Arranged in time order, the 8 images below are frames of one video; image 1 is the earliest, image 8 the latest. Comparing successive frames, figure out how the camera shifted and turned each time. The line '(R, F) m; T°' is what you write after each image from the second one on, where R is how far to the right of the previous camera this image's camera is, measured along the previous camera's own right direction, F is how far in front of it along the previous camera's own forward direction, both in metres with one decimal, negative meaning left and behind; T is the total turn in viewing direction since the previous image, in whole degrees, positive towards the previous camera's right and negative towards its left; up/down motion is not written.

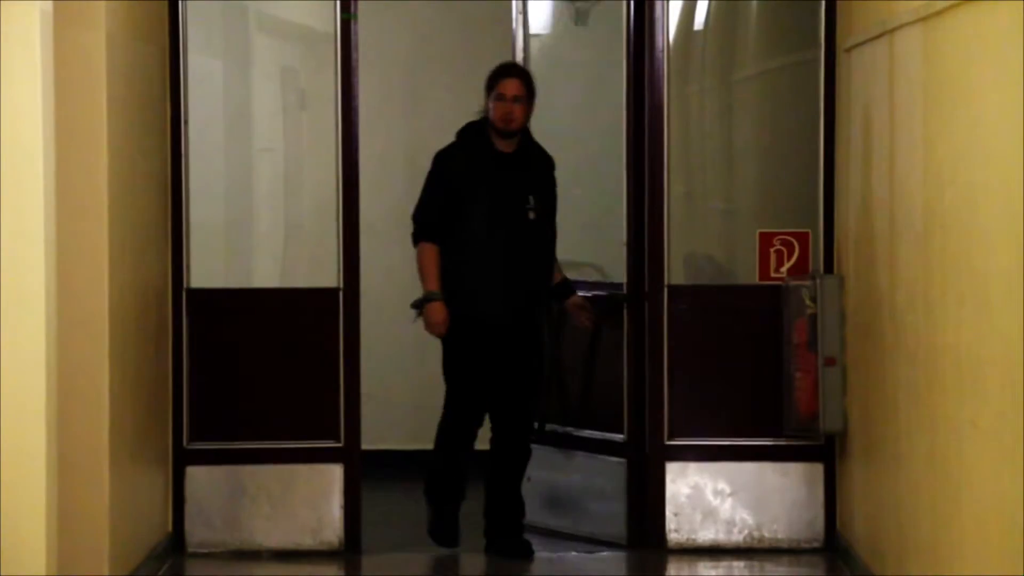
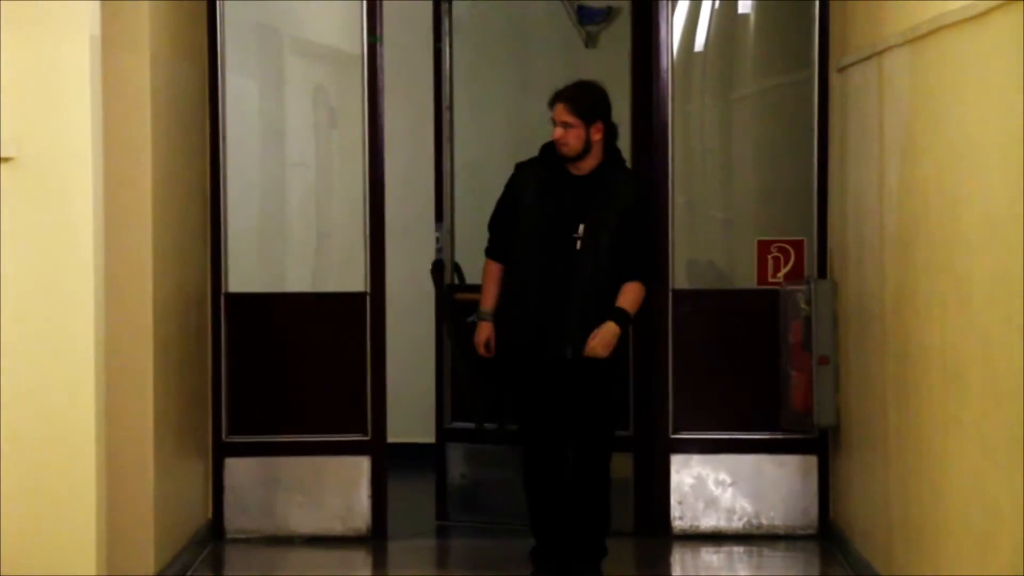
(+0.1, -0.3) m; -1°
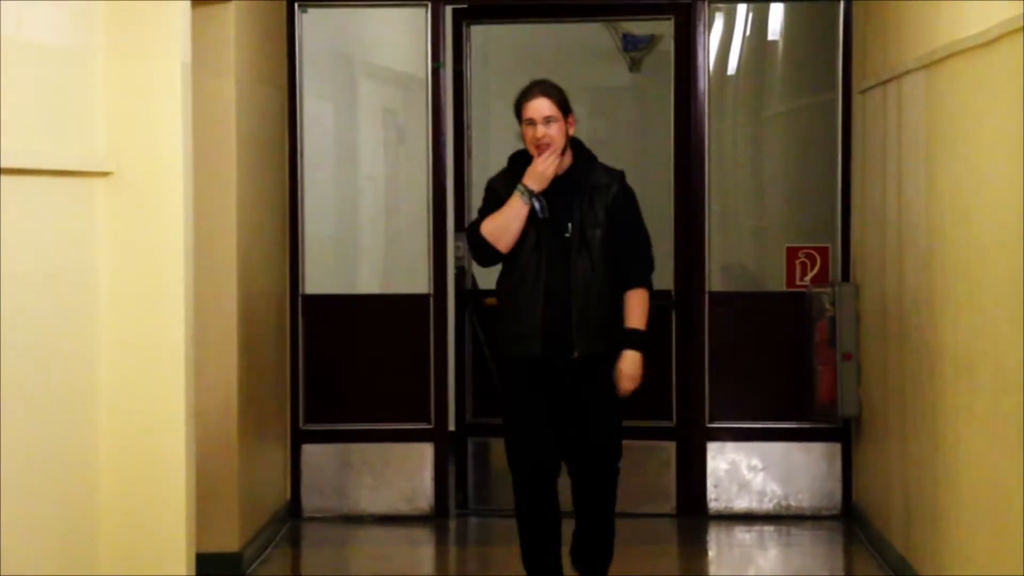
(+0.1, -0.5) m; -2°
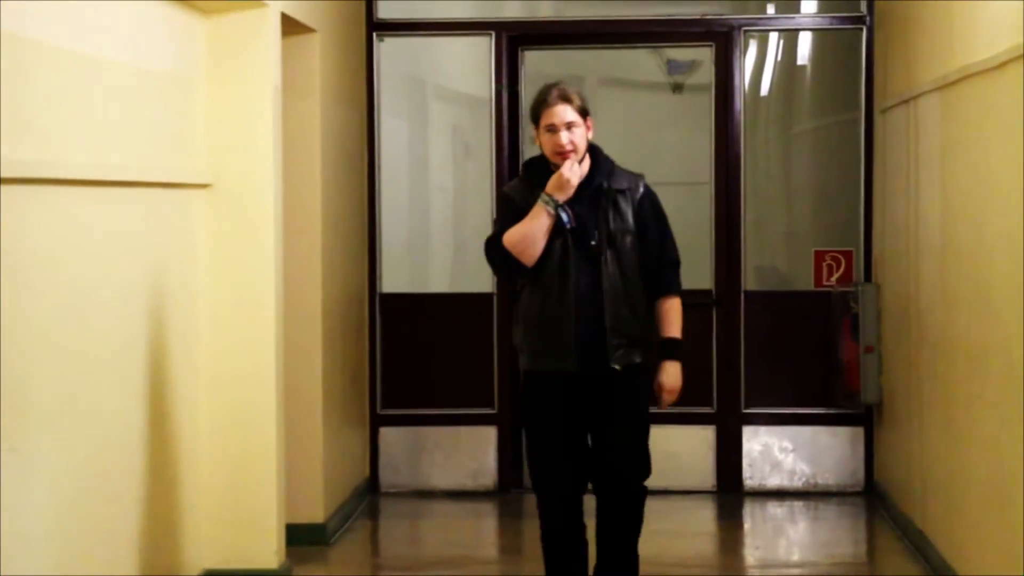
(+0.1, -0.6) m; -2°
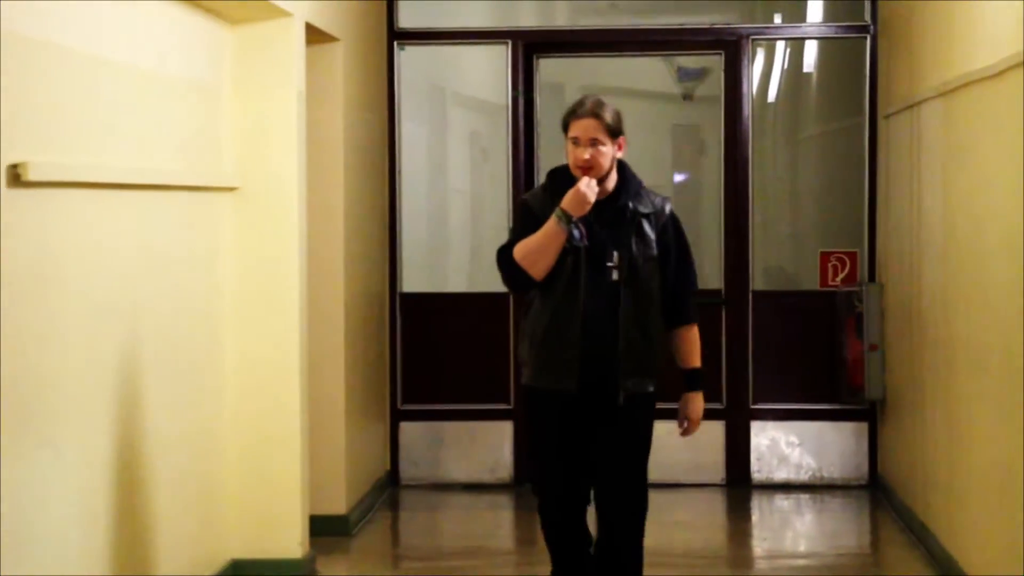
(0.0, -0.2) m; 0°
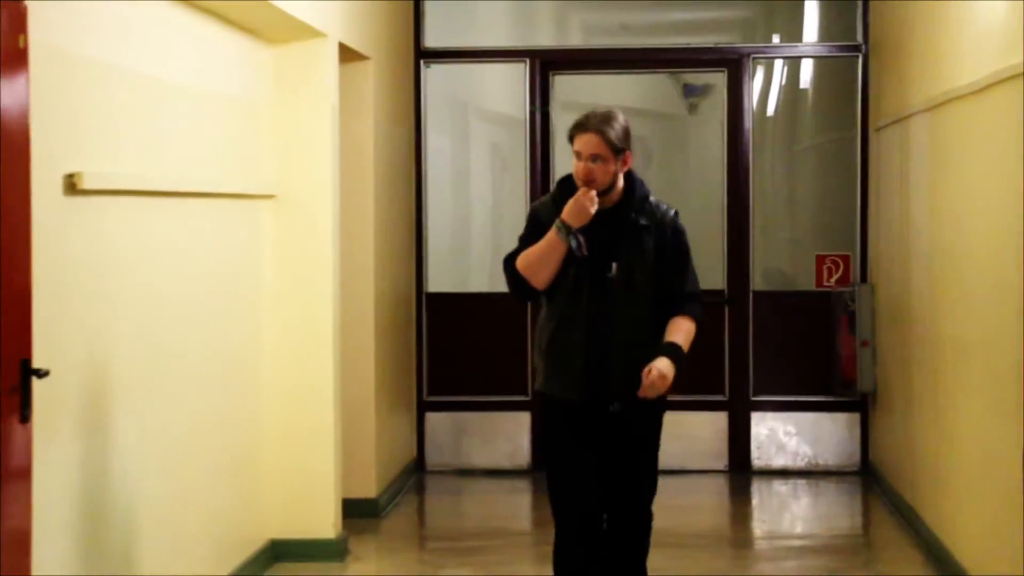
(0.0, -0.5) m; -1°
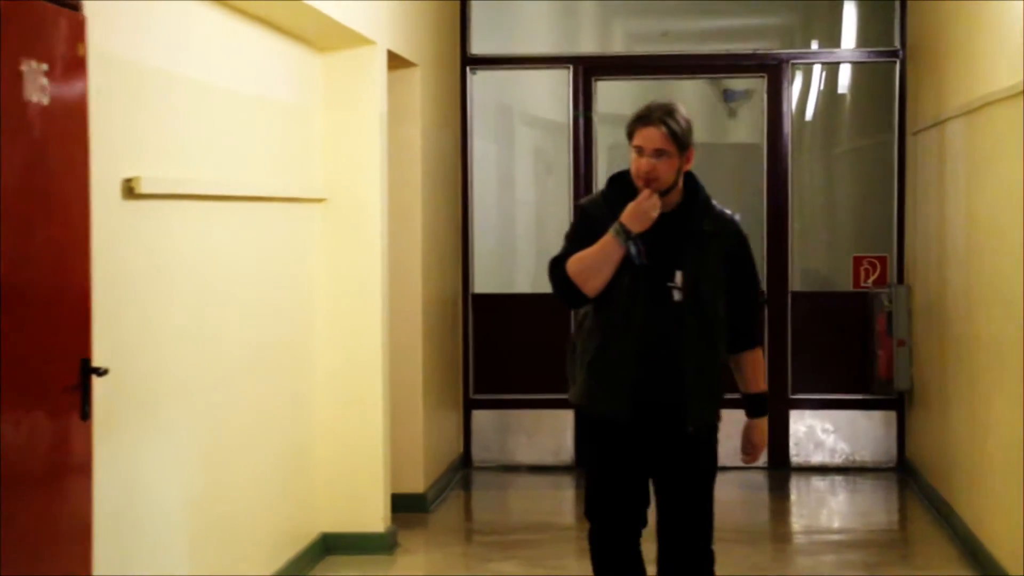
(0.0, -0.2) m; -1°
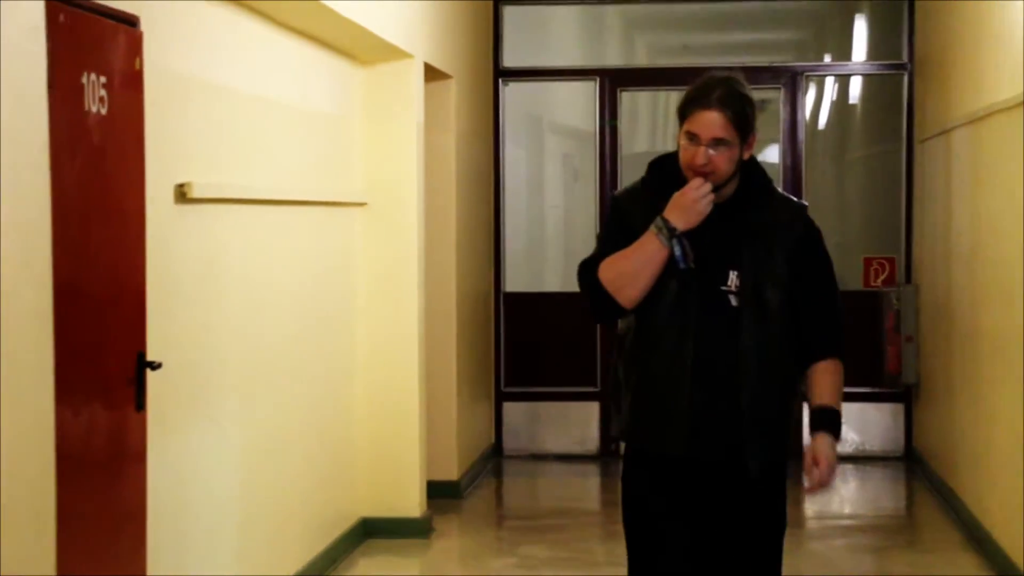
(0.0, -0.4) m; -1°
